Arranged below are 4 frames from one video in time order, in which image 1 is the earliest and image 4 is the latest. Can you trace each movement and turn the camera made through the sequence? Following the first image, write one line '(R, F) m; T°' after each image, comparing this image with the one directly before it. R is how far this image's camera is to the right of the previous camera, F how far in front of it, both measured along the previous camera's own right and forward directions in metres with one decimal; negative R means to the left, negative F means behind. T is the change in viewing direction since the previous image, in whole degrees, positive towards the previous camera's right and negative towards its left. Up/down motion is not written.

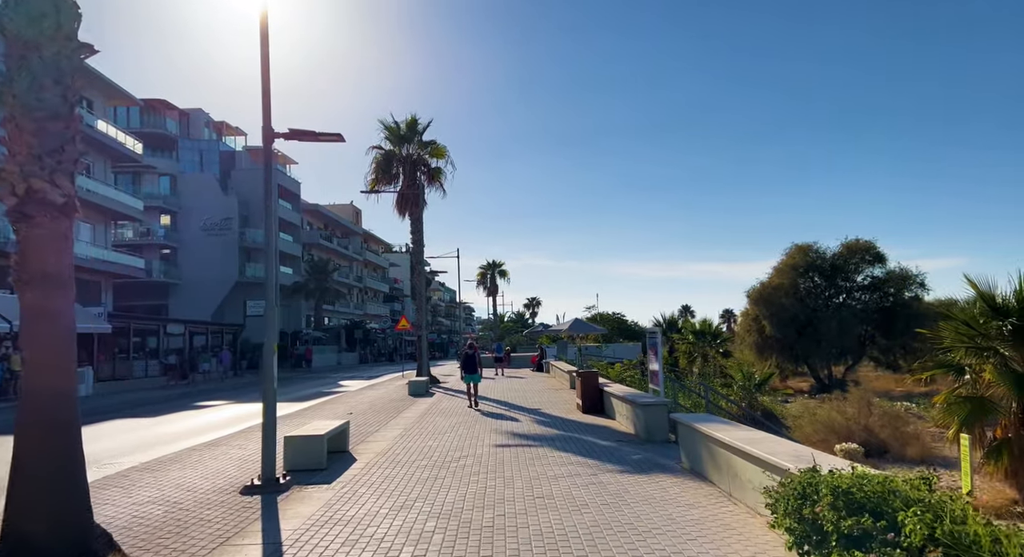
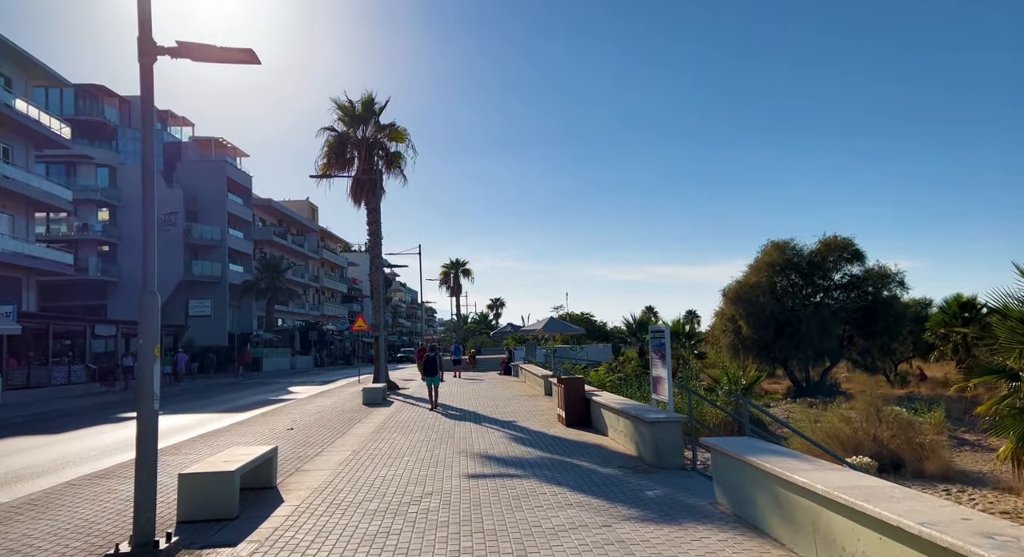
(-0.2, +1.9) m; +4°
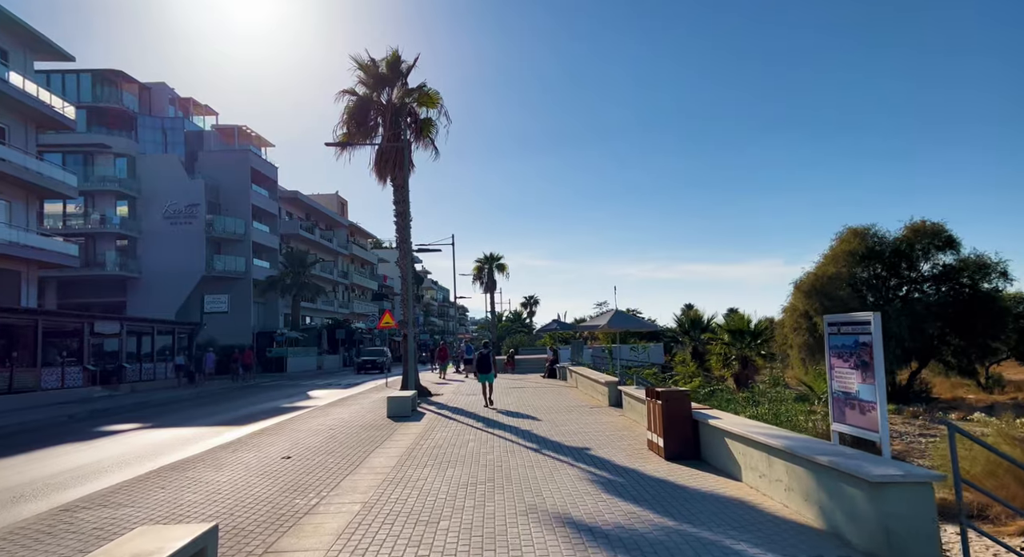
(-0.7, +3.1) m; -3°
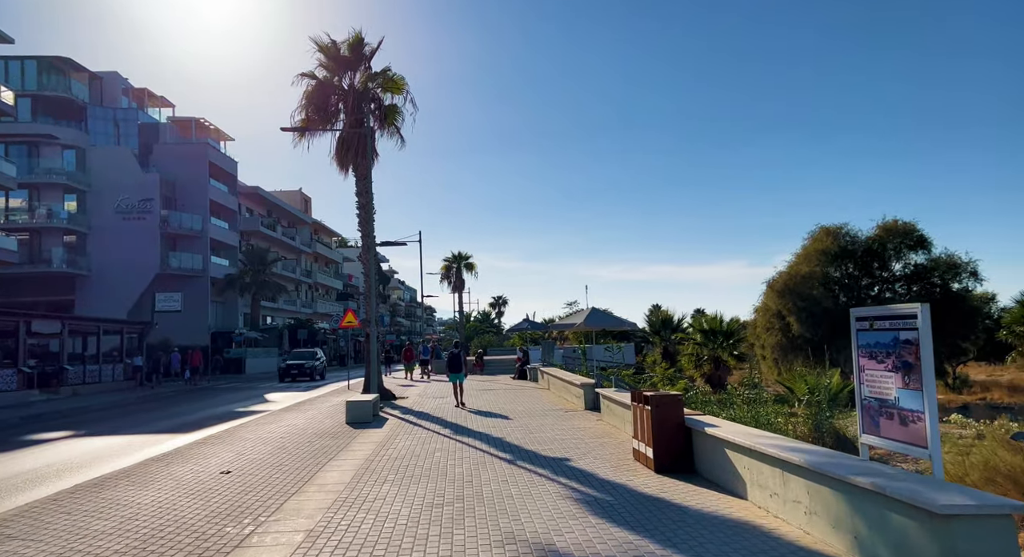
(-0.1, +1.0) m; +3°
